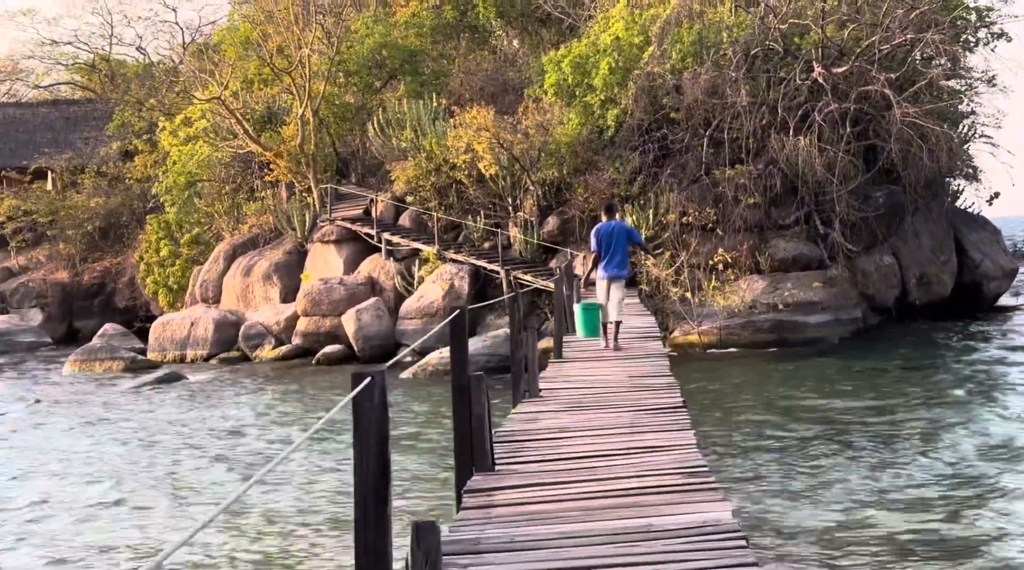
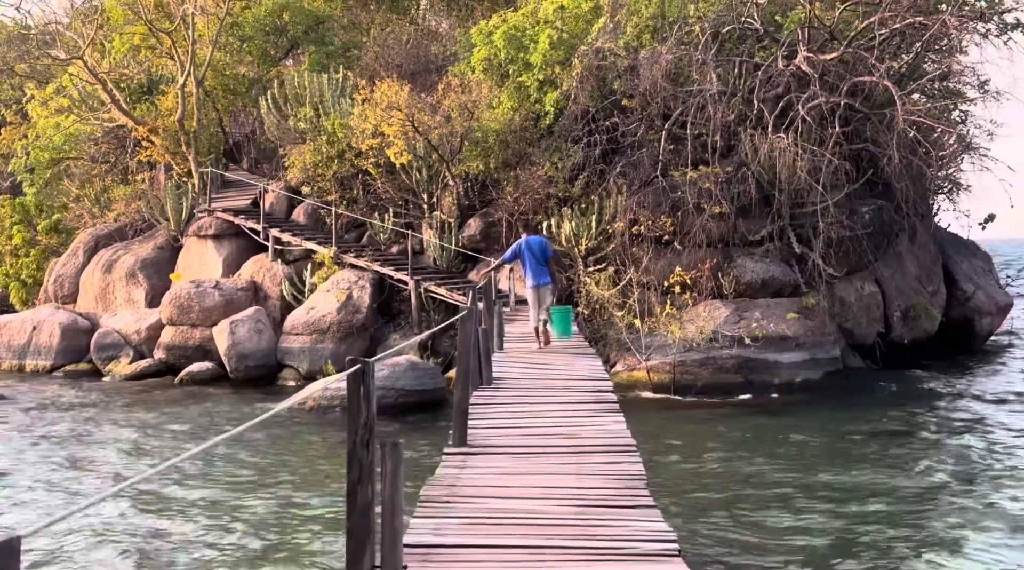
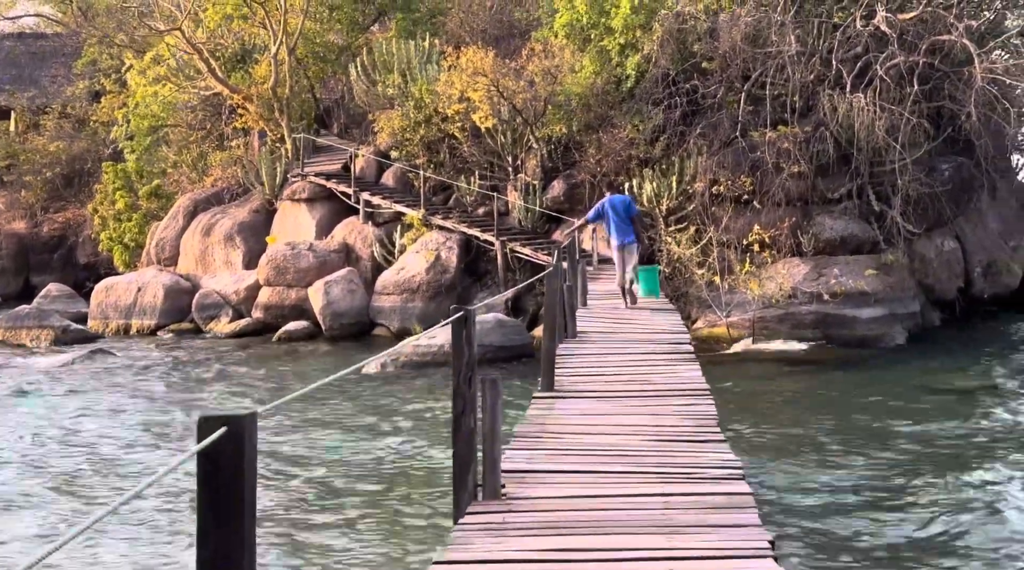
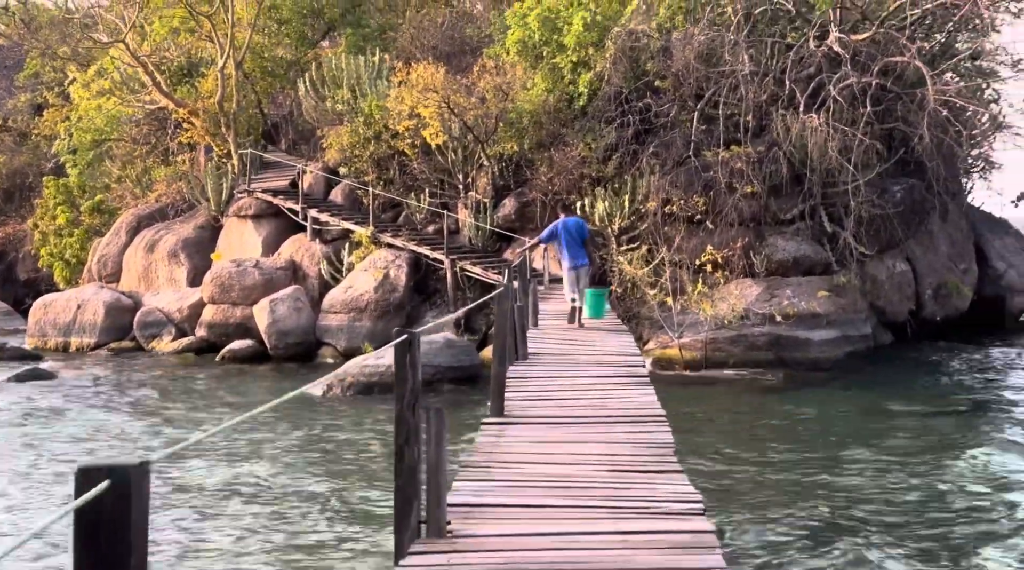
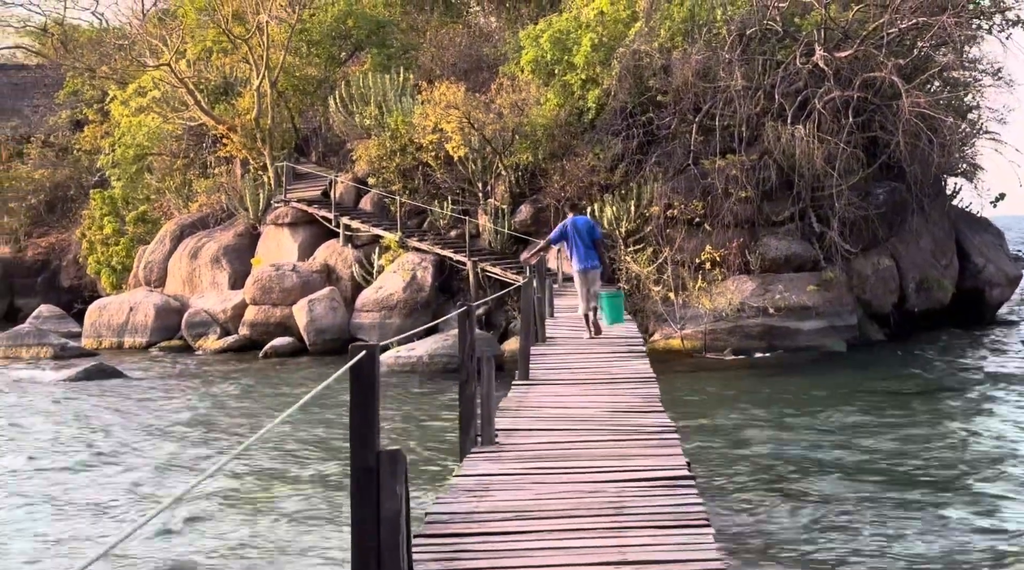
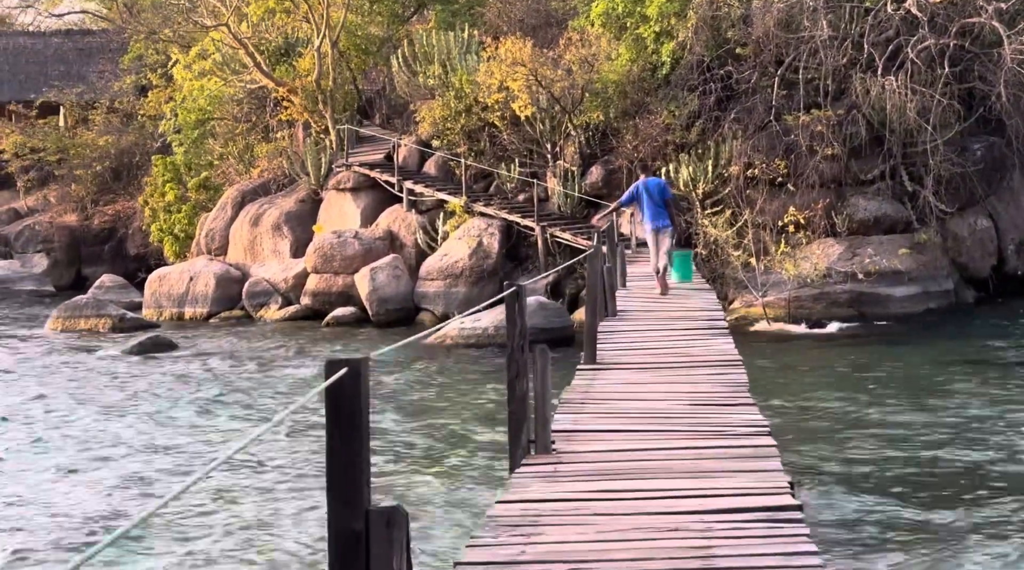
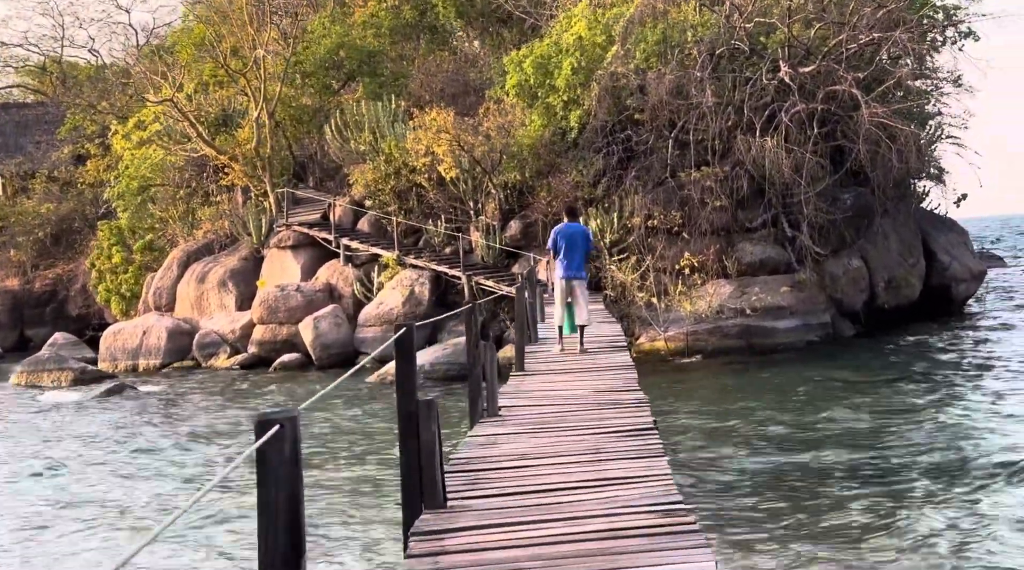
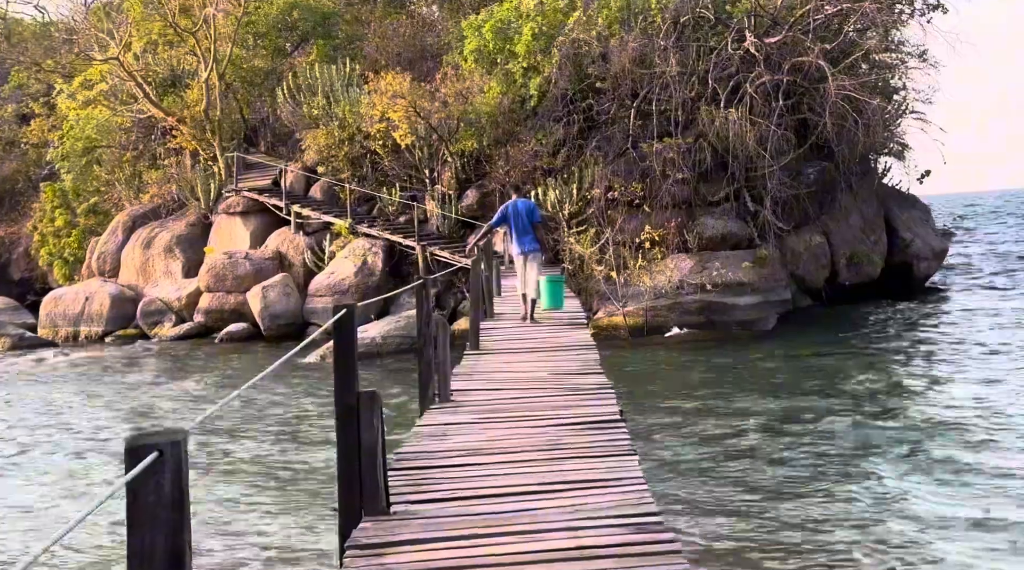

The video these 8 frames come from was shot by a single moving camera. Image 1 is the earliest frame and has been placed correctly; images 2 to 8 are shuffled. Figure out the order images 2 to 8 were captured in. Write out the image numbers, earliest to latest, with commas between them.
7, 8, 5, 6, 3, 4, 2
